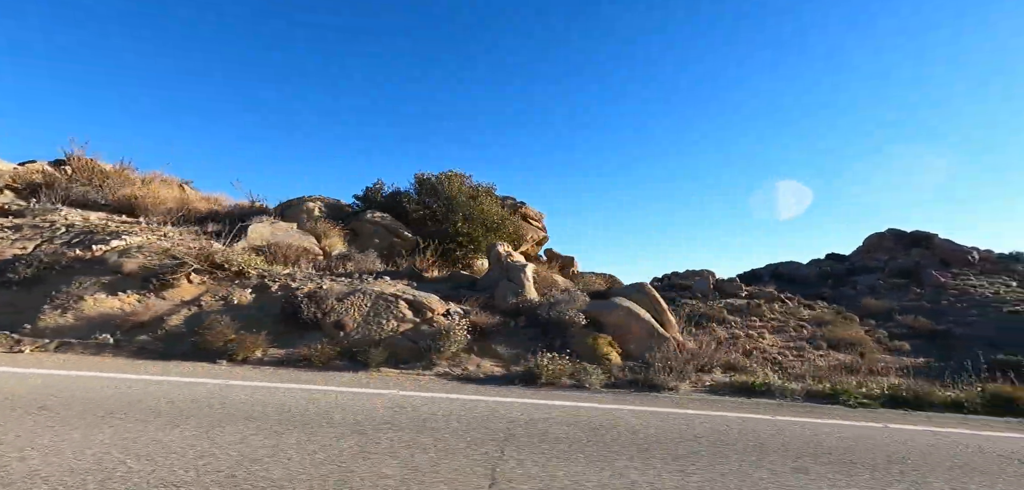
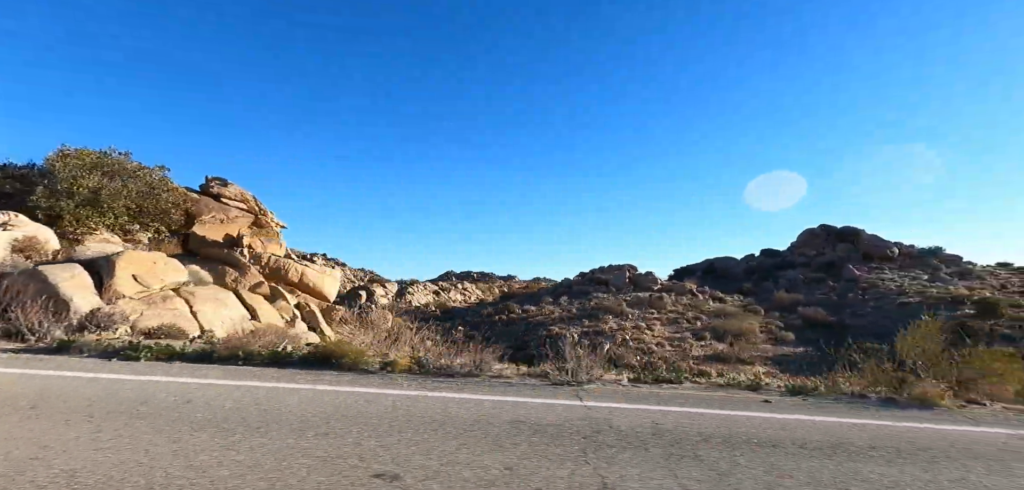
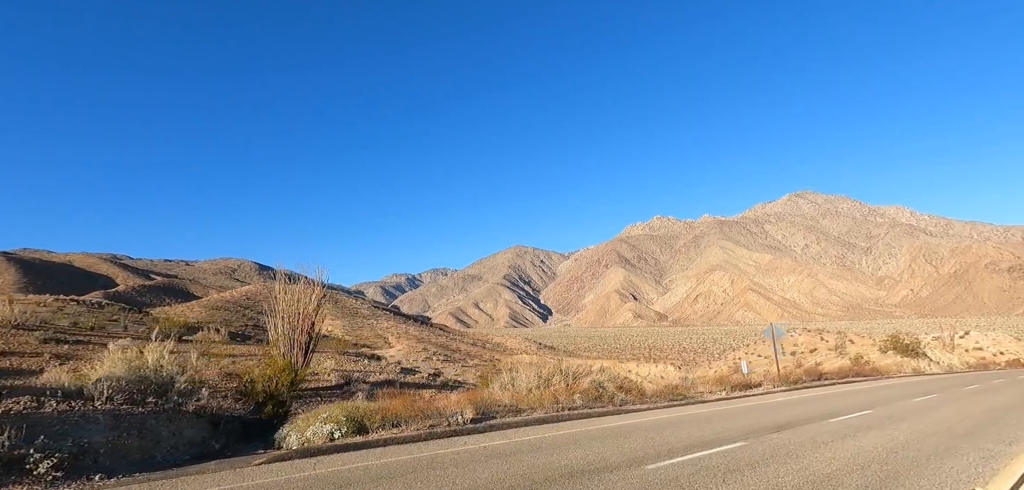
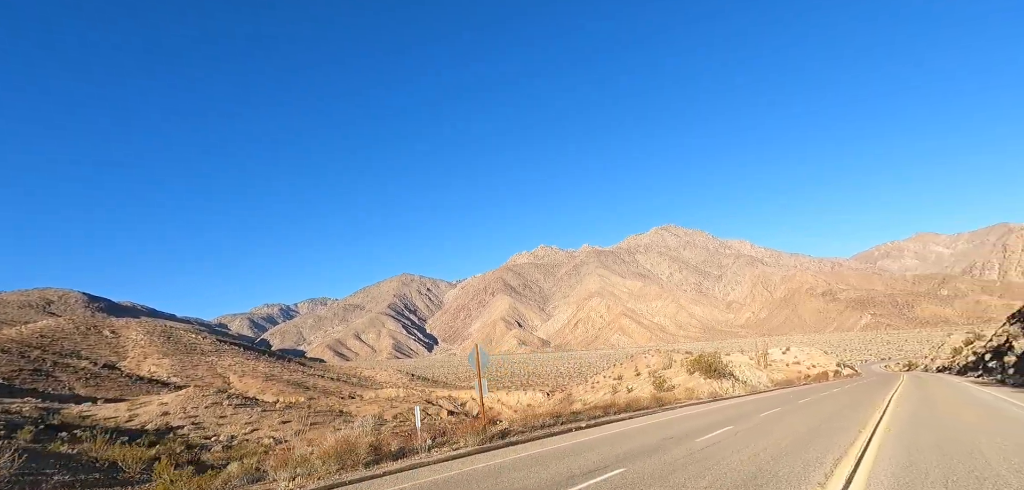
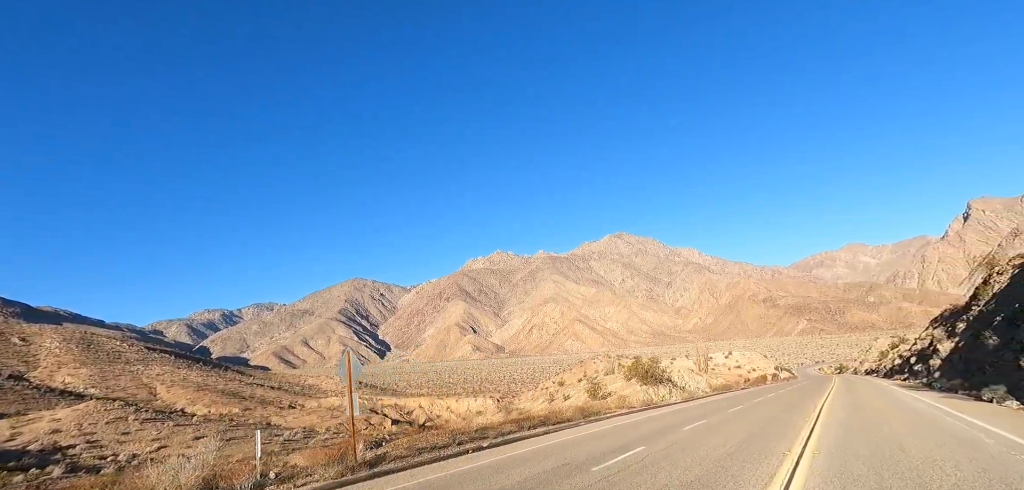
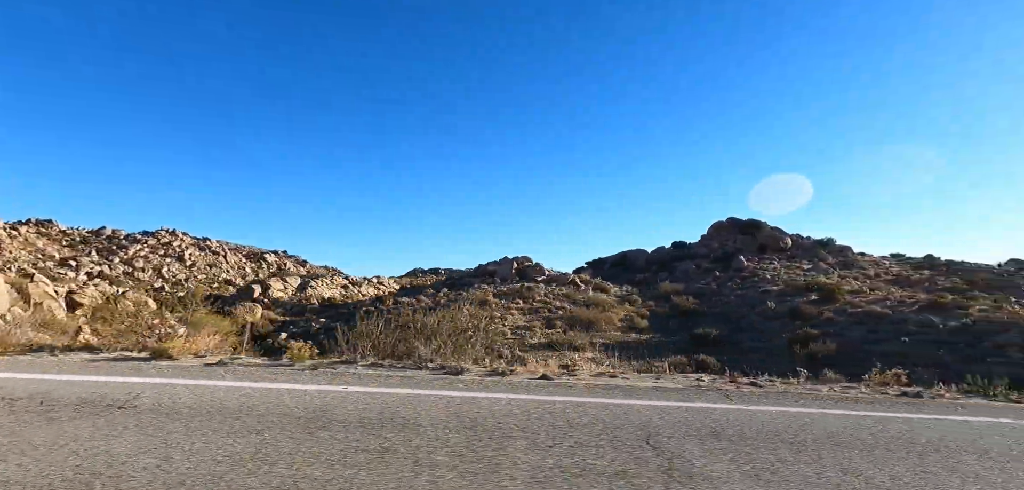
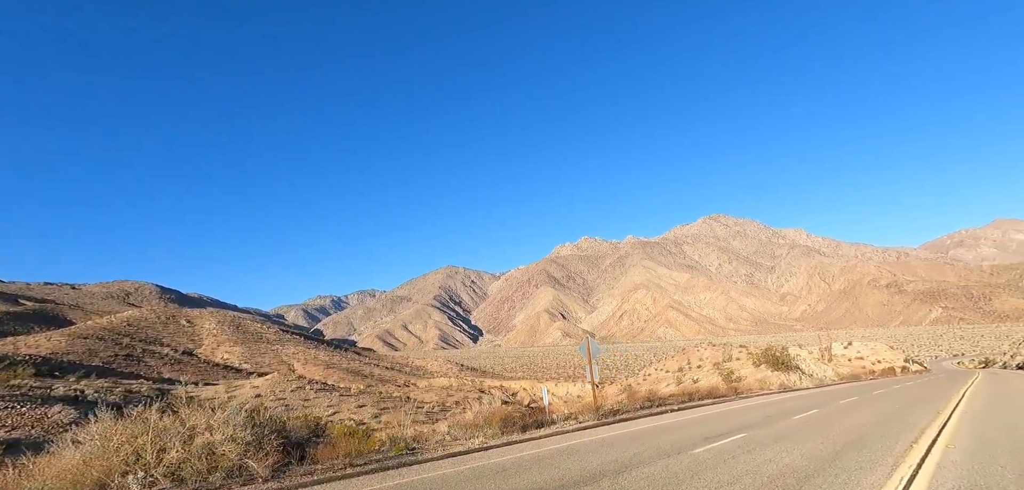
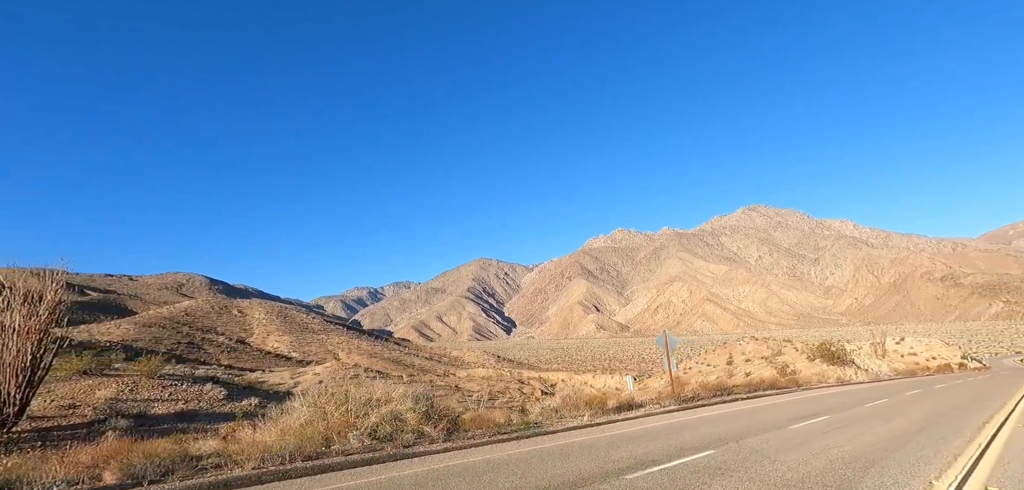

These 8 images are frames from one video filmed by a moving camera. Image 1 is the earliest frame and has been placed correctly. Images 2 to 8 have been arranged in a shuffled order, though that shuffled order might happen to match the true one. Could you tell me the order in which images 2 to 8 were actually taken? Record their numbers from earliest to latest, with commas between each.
2, 6, 3, 8, 7, 4, 5
